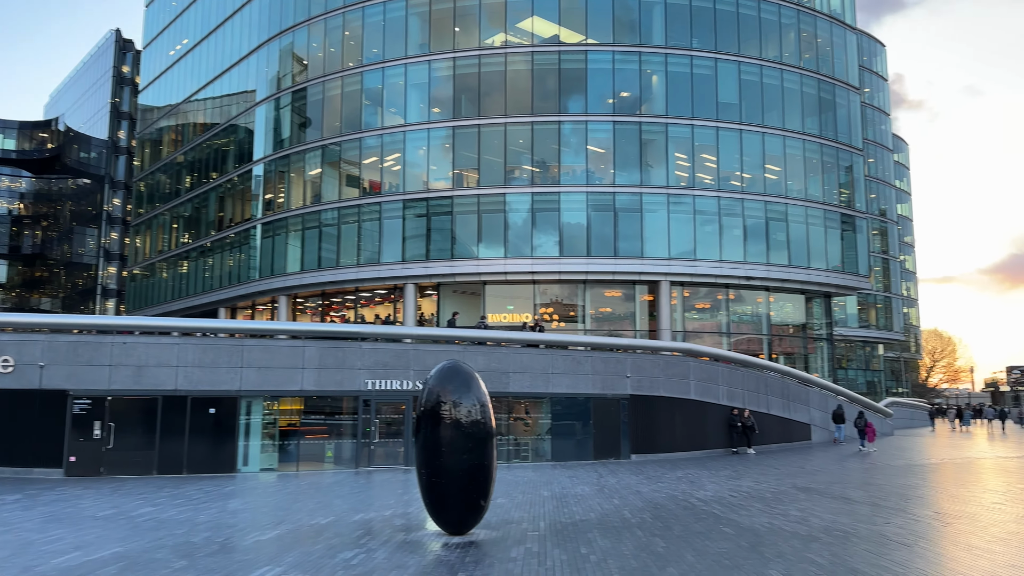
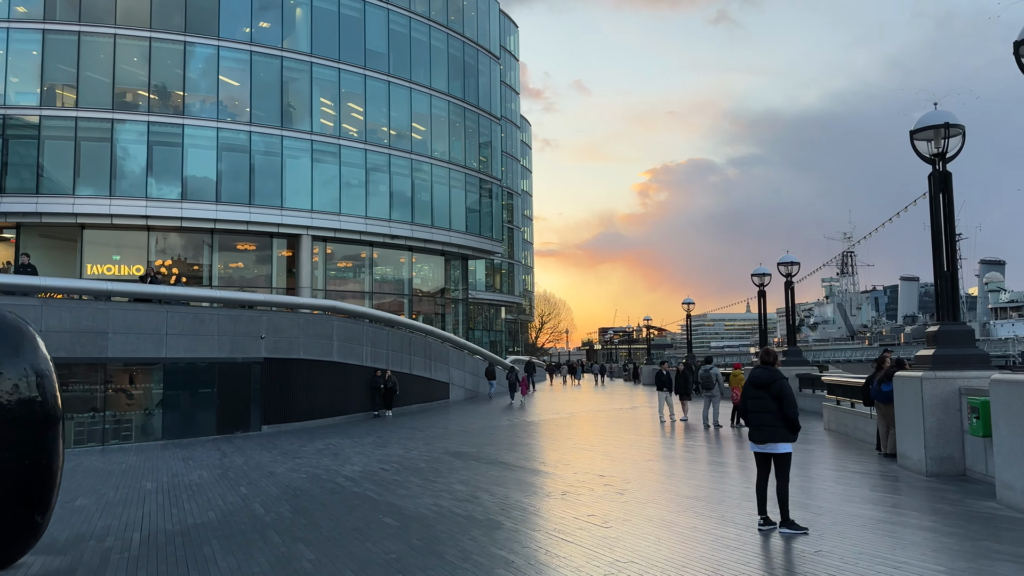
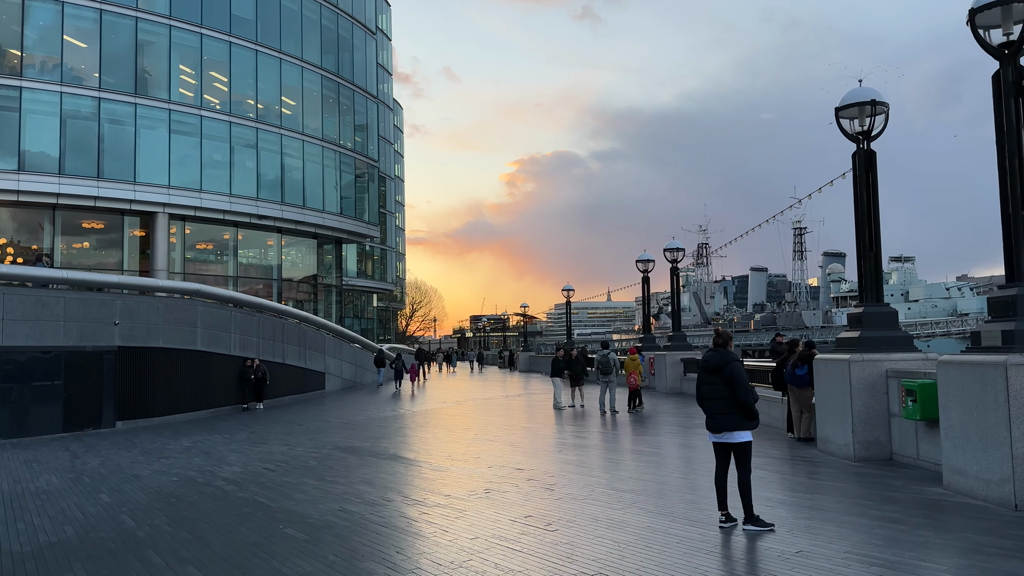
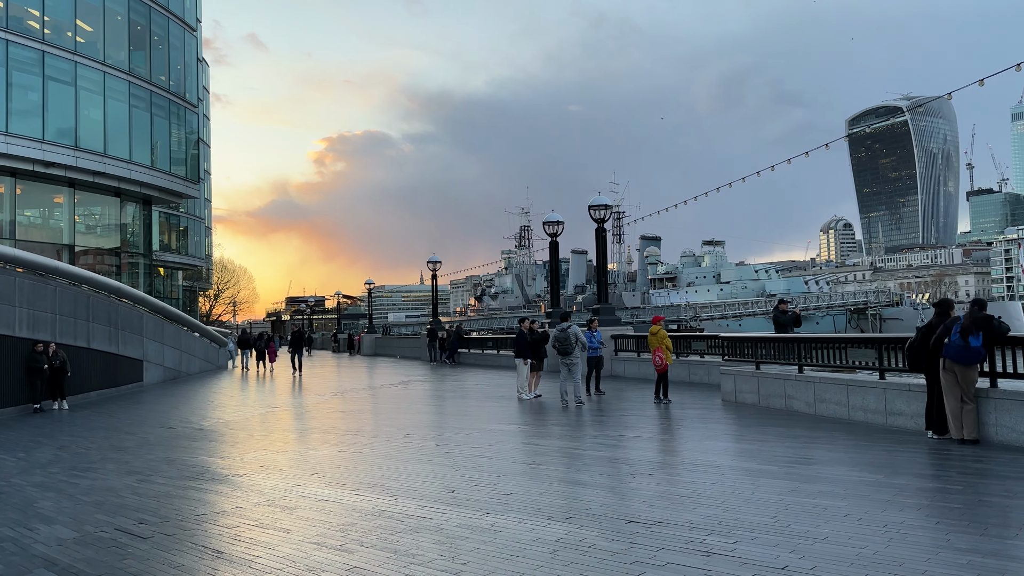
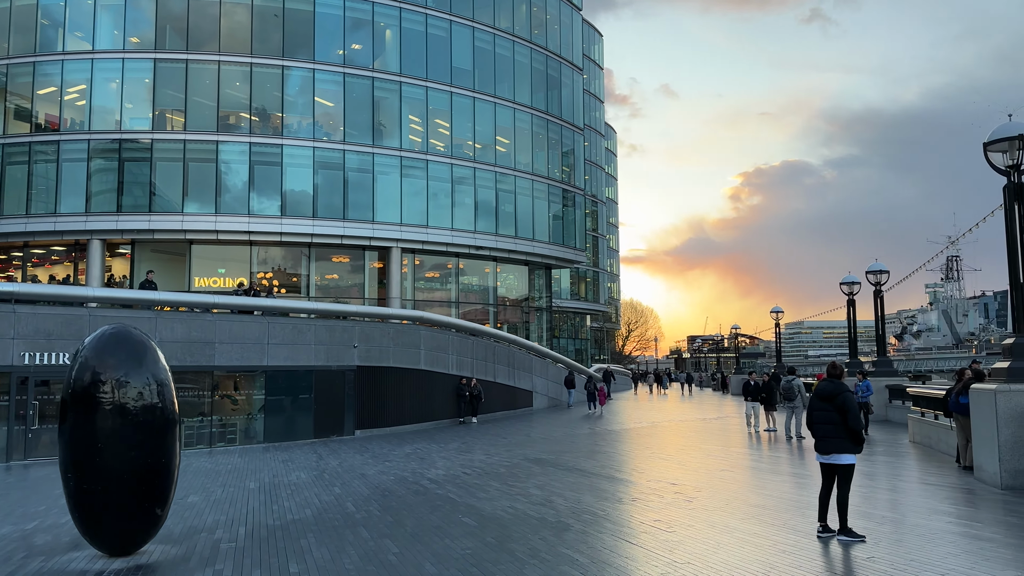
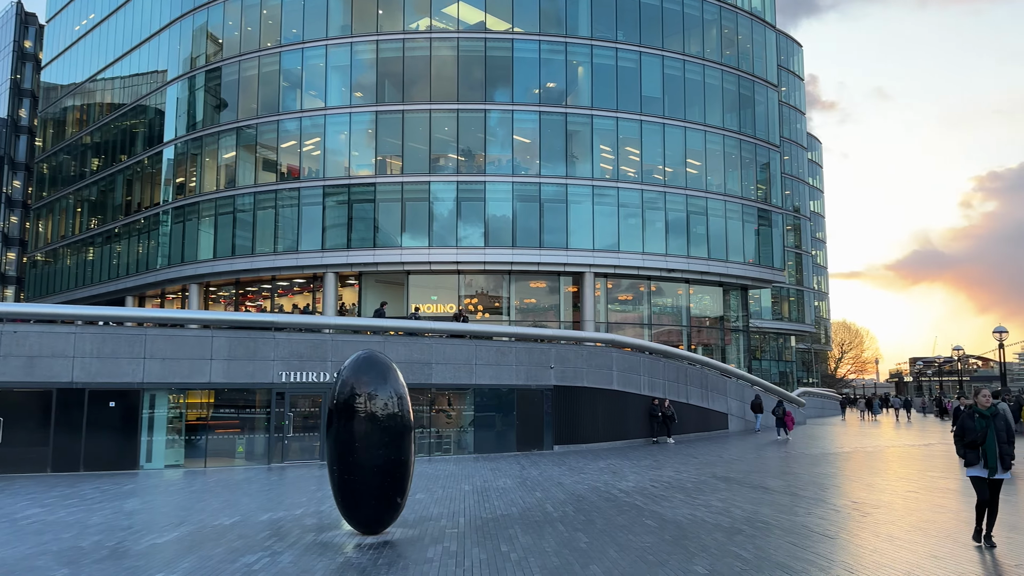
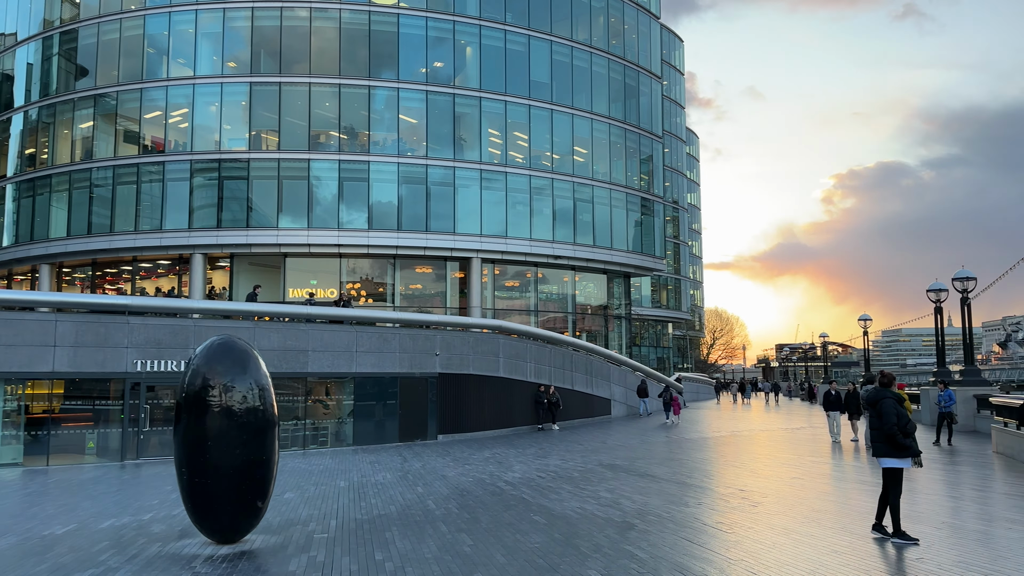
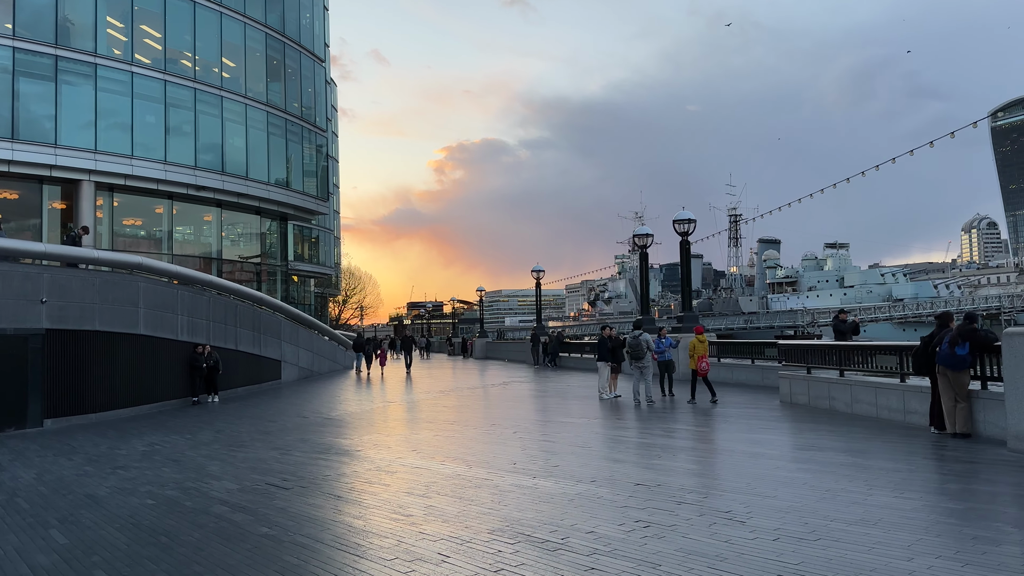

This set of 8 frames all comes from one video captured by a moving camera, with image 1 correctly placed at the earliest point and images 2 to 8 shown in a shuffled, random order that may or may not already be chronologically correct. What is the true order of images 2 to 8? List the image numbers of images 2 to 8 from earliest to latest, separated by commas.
6, 7, 5, 2, 3, 8, 4
